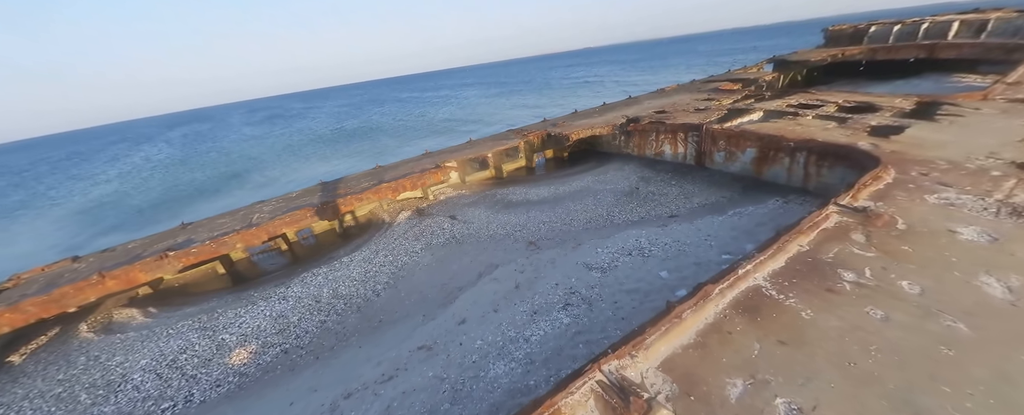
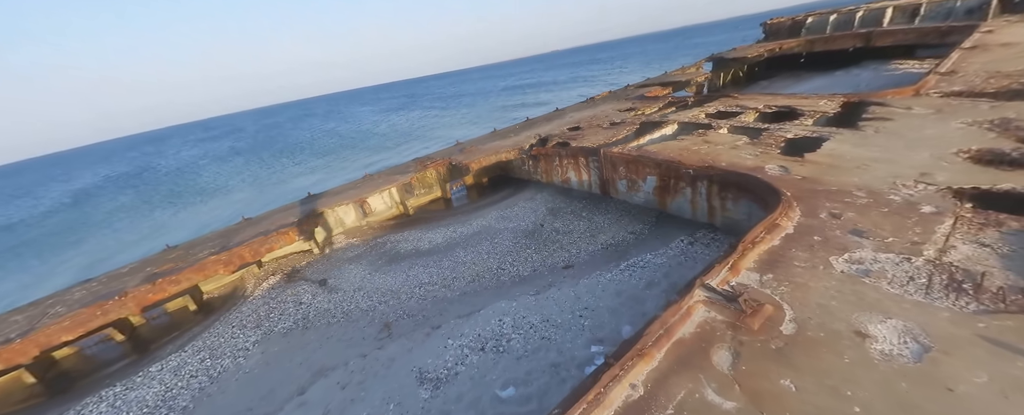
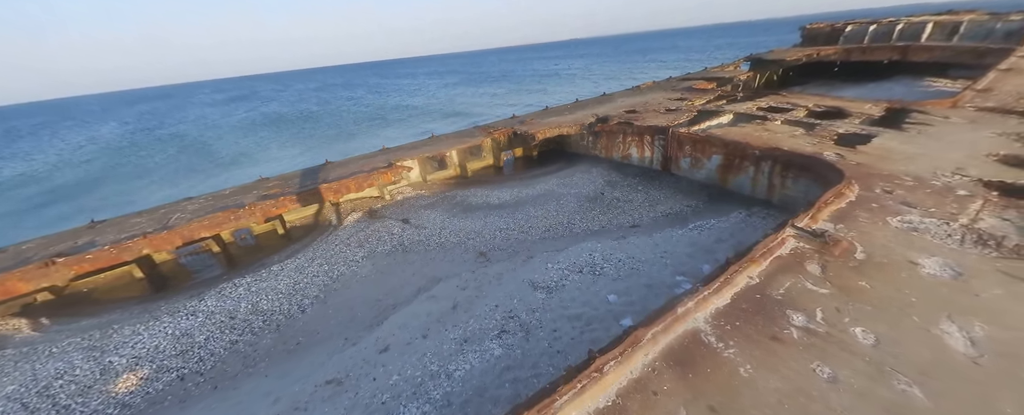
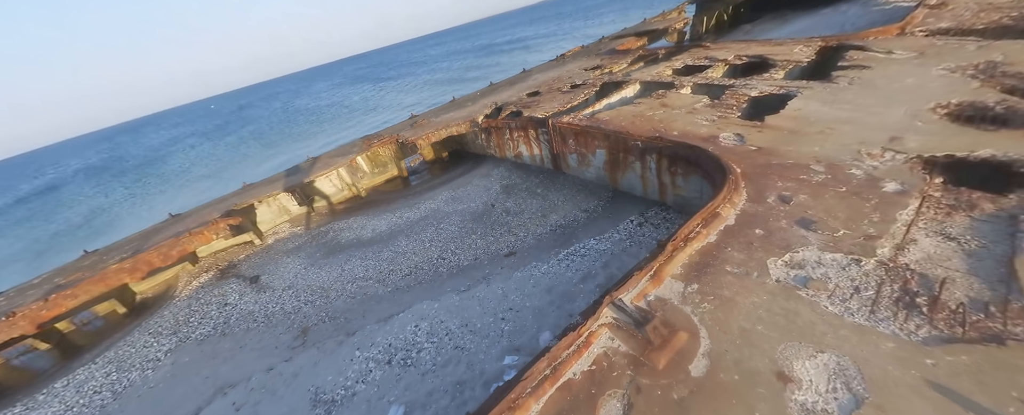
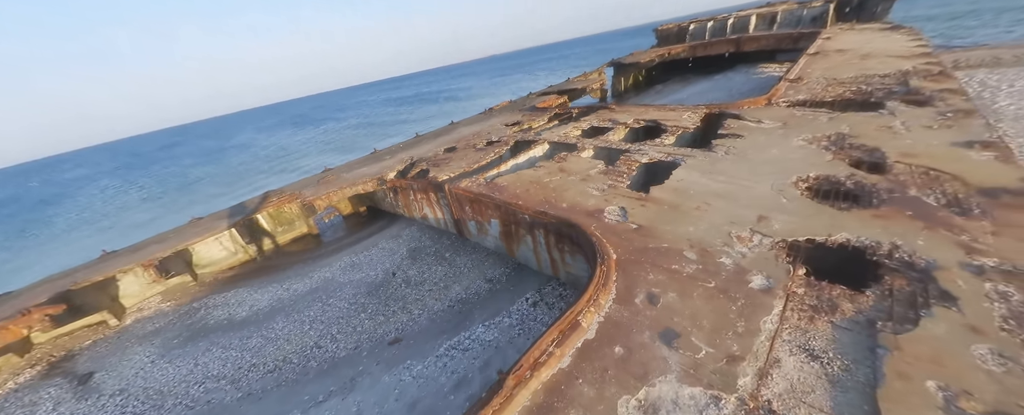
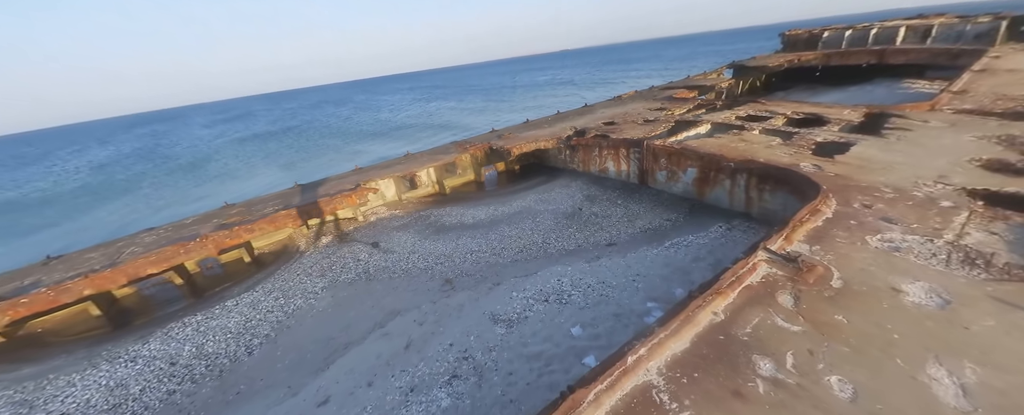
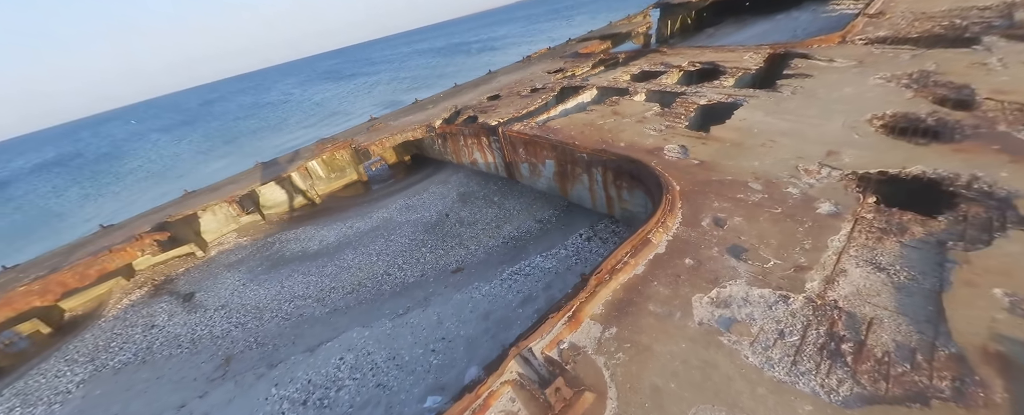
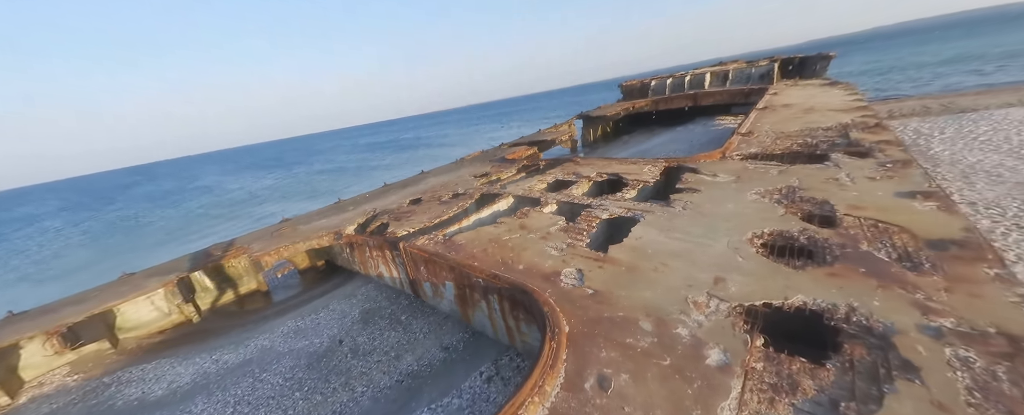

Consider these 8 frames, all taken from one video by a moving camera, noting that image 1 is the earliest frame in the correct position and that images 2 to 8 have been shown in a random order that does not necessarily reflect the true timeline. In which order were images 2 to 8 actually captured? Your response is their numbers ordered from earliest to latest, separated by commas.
3, 6, 2, 4, 7, 5, 8
